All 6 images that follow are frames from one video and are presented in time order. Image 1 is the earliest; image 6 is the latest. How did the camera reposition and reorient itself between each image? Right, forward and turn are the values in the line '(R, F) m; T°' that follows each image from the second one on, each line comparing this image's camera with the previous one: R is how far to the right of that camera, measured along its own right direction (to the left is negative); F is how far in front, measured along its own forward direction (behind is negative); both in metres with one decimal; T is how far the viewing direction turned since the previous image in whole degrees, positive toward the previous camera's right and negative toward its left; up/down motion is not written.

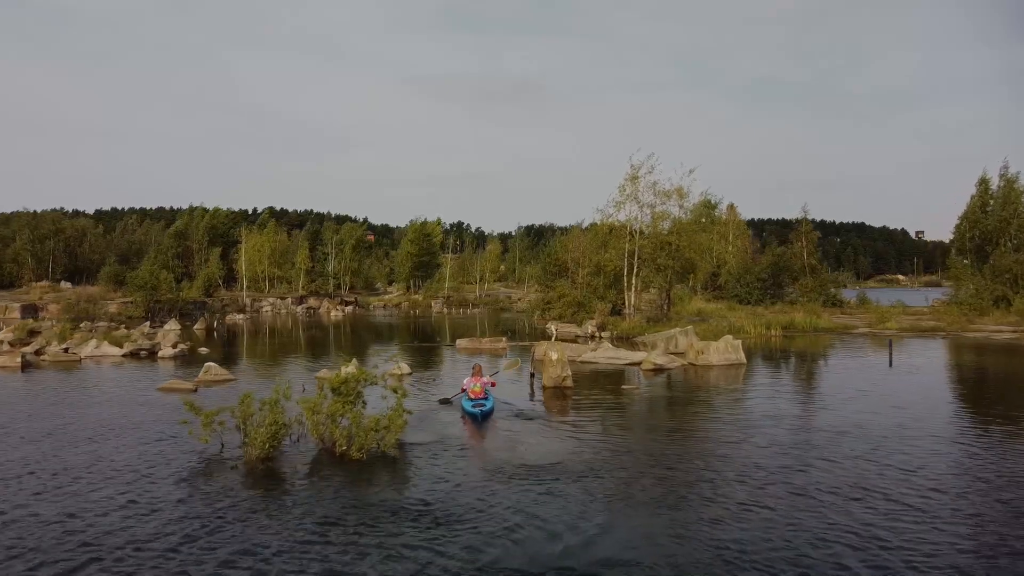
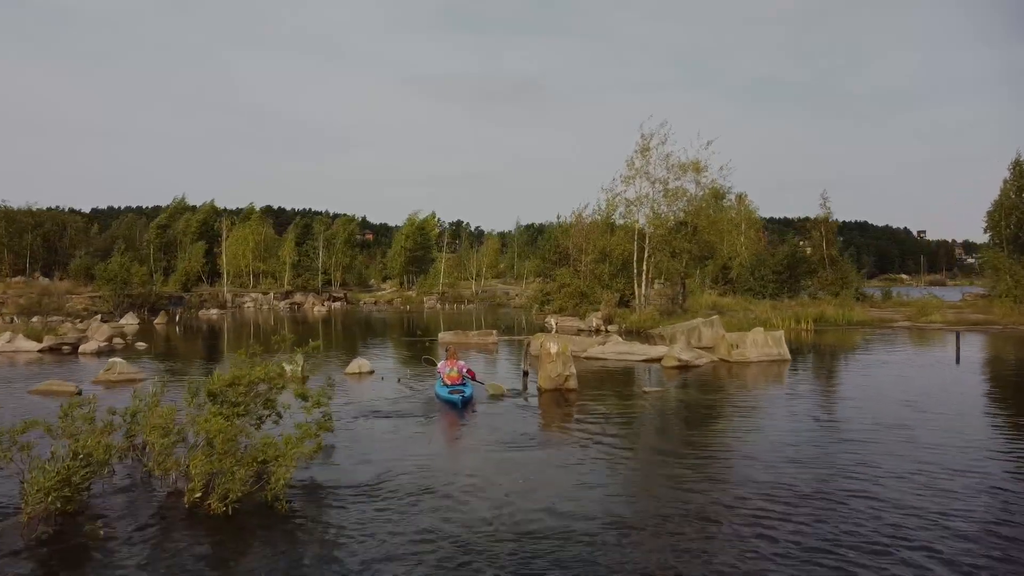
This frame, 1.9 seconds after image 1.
(+0.4, +5.9) m; 0°
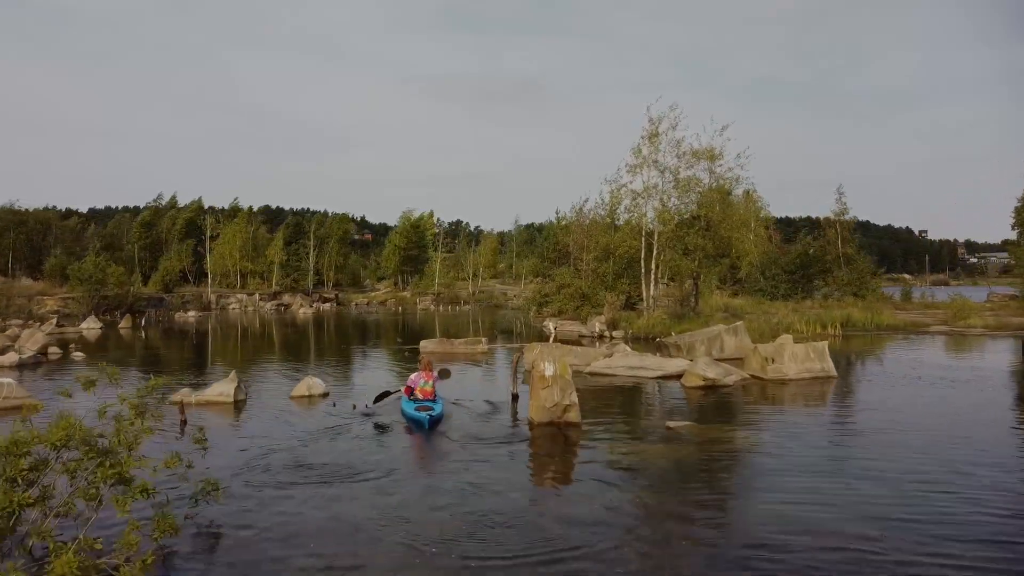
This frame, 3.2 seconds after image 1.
(+0.4, +4.3) m; 0°
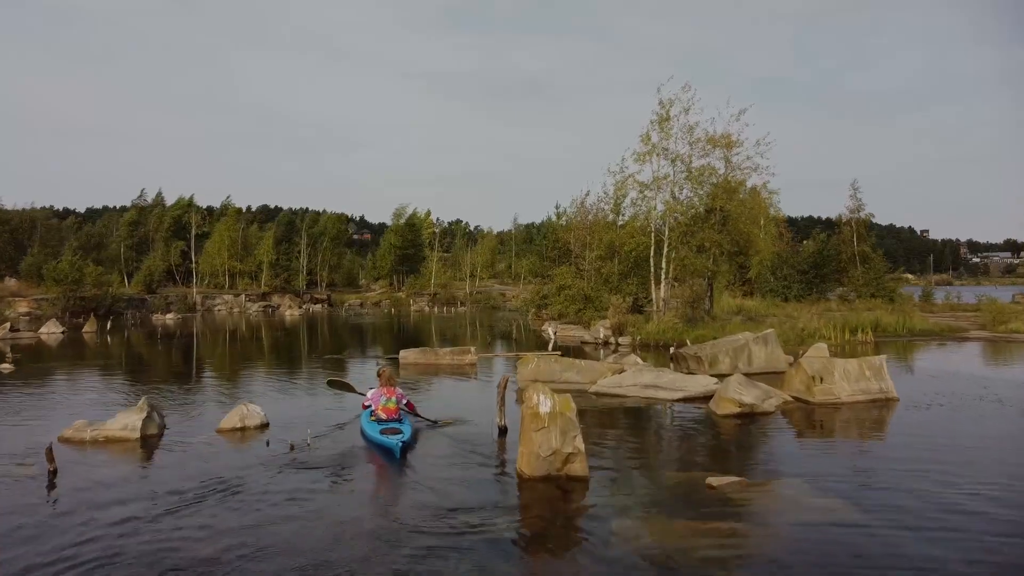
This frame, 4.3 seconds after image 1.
(+0.3, +3.8) m; 0°
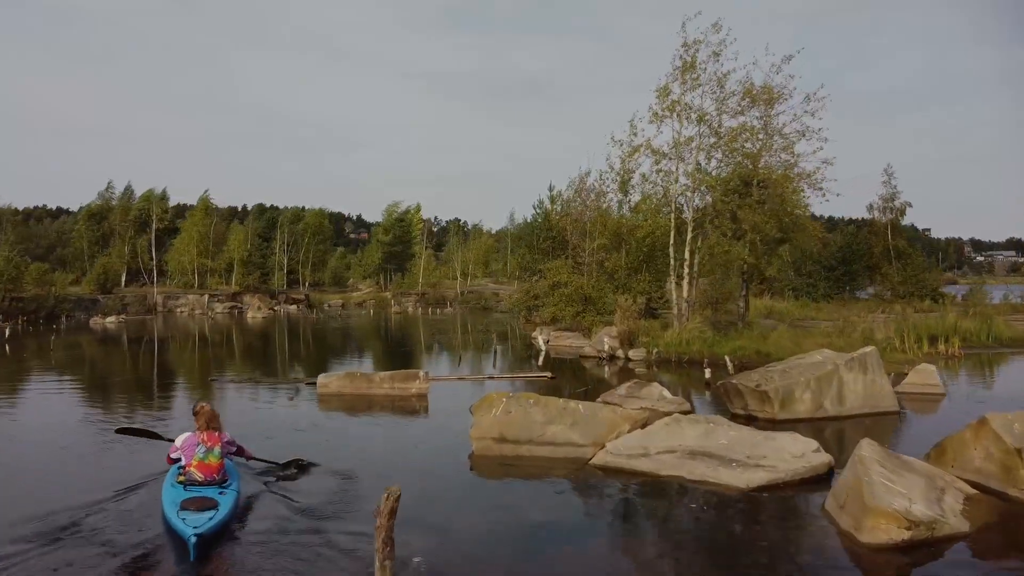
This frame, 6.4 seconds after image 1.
(+0.9, +8.0) m; 0°
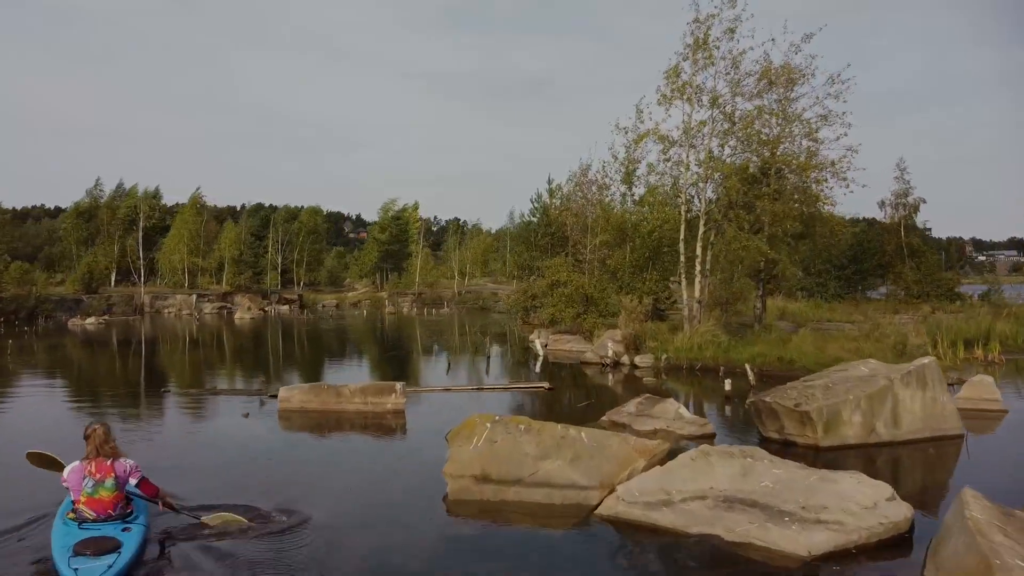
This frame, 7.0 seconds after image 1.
(+0.2, +2.4) m; 0°
